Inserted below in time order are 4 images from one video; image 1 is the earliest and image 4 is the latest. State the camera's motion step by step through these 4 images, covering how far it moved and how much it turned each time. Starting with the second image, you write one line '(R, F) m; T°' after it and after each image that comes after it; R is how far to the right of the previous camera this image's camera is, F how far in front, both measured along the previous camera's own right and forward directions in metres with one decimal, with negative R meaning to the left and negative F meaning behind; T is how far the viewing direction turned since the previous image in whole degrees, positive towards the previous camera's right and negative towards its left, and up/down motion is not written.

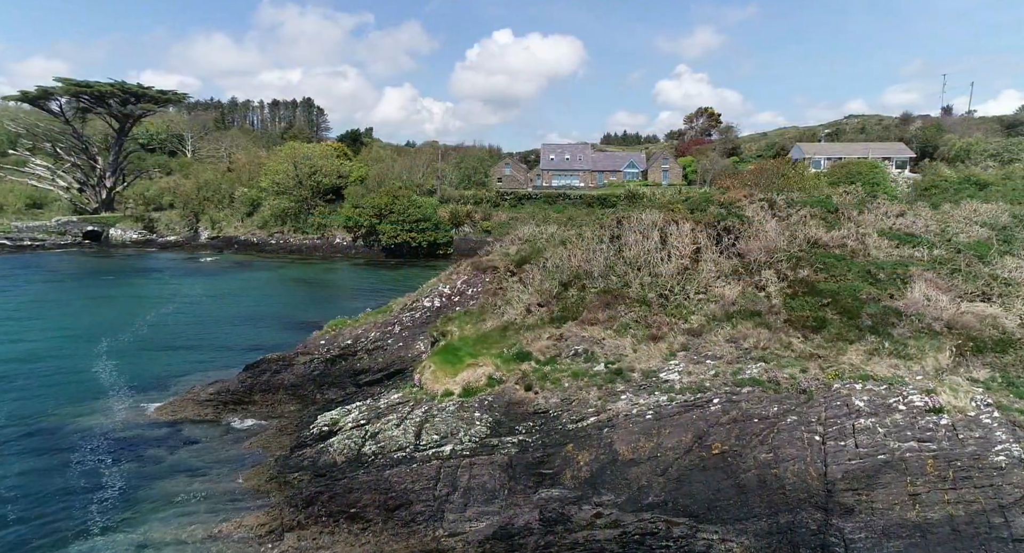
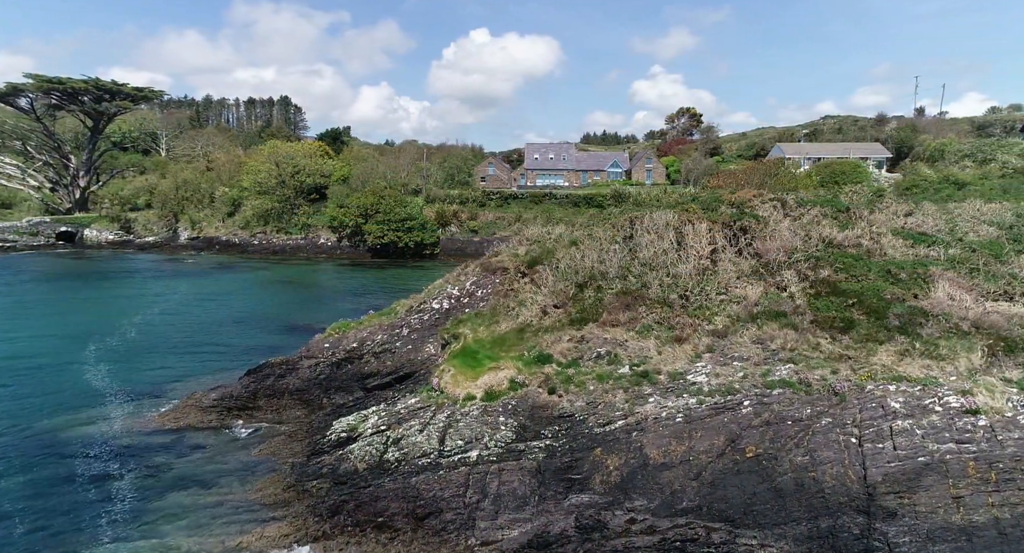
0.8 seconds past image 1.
(-0.9, +0.3) m; +1°
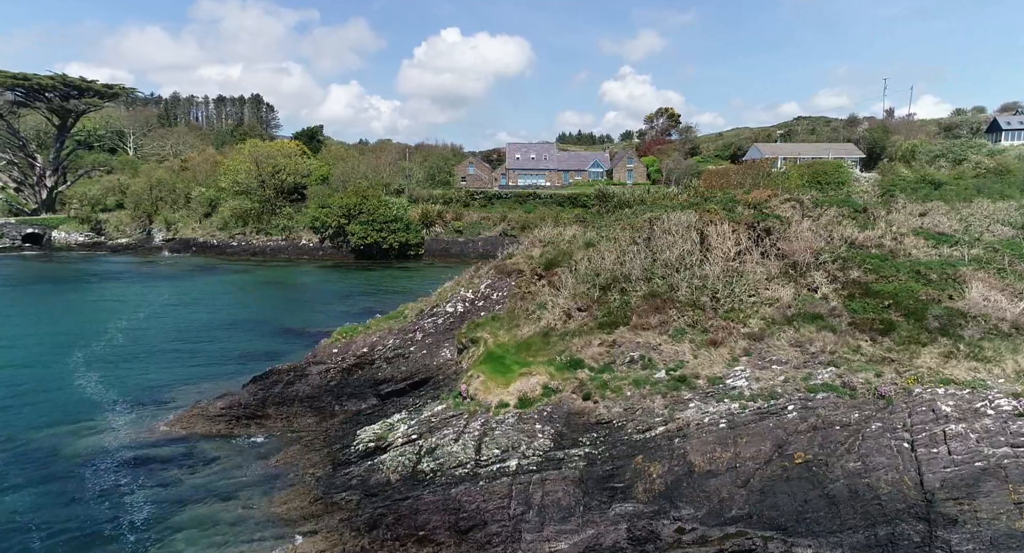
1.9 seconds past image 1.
(-1.1, +0.4) m; +1°
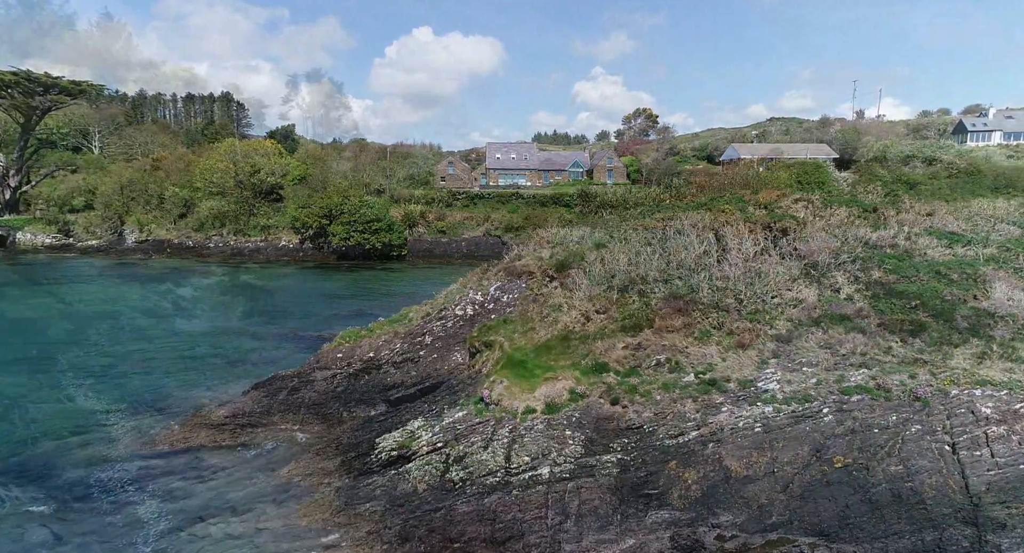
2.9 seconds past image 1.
(-1.0, +0.3) m; +2°
